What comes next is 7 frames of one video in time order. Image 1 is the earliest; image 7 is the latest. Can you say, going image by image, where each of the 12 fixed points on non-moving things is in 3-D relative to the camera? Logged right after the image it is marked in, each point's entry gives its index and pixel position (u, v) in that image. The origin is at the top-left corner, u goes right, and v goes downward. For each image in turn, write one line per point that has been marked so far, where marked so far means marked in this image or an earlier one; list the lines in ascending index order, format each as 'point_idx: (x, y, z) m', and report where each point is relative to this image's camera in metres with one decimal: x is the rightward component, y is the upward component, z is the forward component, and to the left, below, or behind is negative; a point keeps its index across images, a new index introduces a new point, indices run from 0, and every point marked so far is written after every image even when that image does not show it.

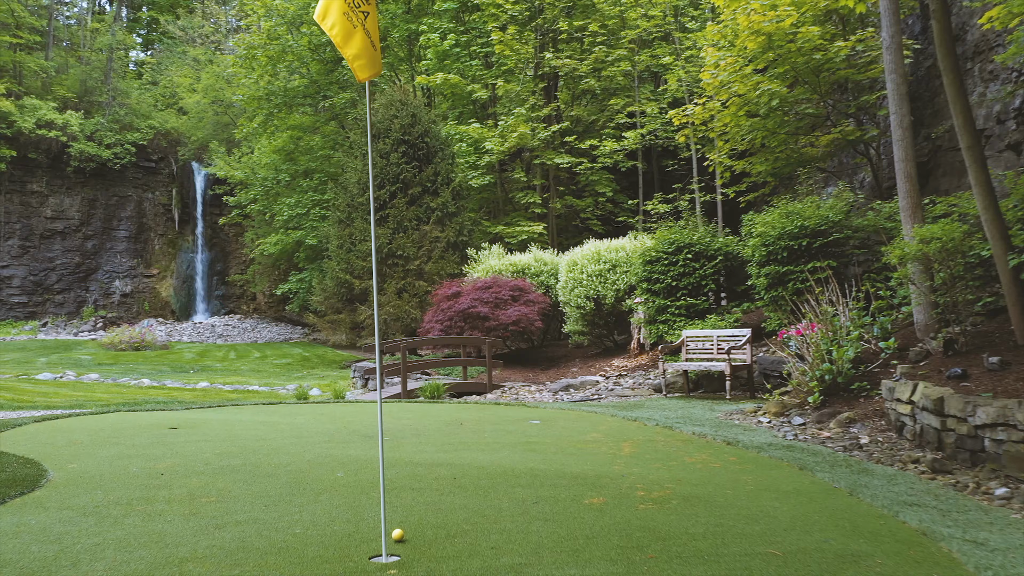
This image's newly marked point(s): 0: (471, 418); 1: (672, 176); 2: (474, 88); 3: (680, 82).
0: (-0.3, -0.9, +5.9) m
1: (+3.8, +2.7, +19.9) m
2: (-0.8, +4.3, +18.1) m
3: (+3.0, +3.7, +14.9) m
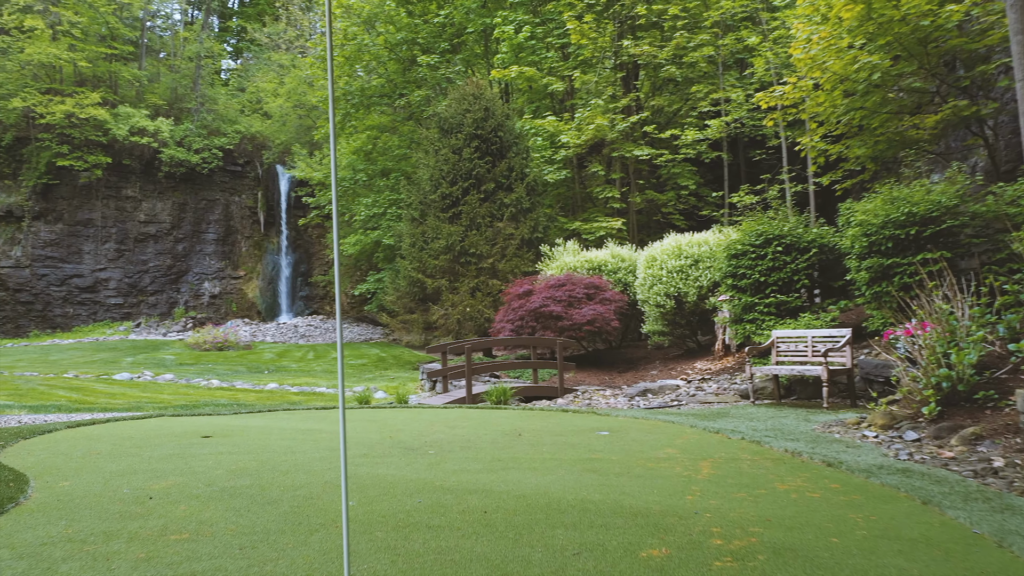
0: (+0.1, -0.9, +5.4) m
1: (+5.6, +2.7, +18.8) m
2: (+0.8, +4.4, +17.5) m
3: (+4.3, +3.7, +14.0) m
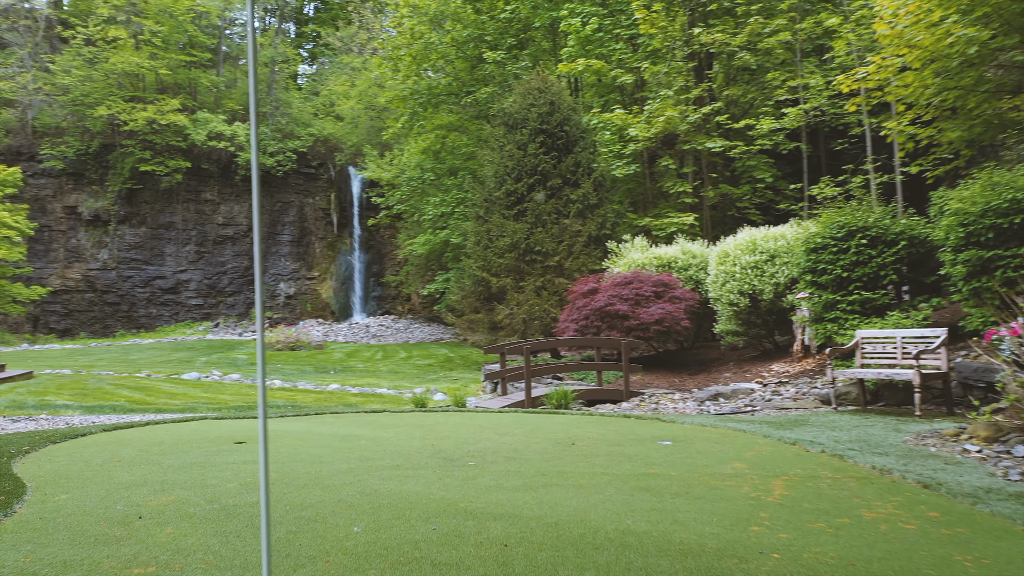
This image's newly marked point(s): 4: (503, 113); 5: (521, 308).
0: (+0.4, -0.9, +5.0) m
1: (+7.1, +2.8, +17.9) m
2: (+2.2, +4.4, +17.0) m
3: (+5.3, +3.8, +13.2) m
4: (-0.2, +3.3, +15.6) m
5: (+0.1, -0.3, +14.0) m
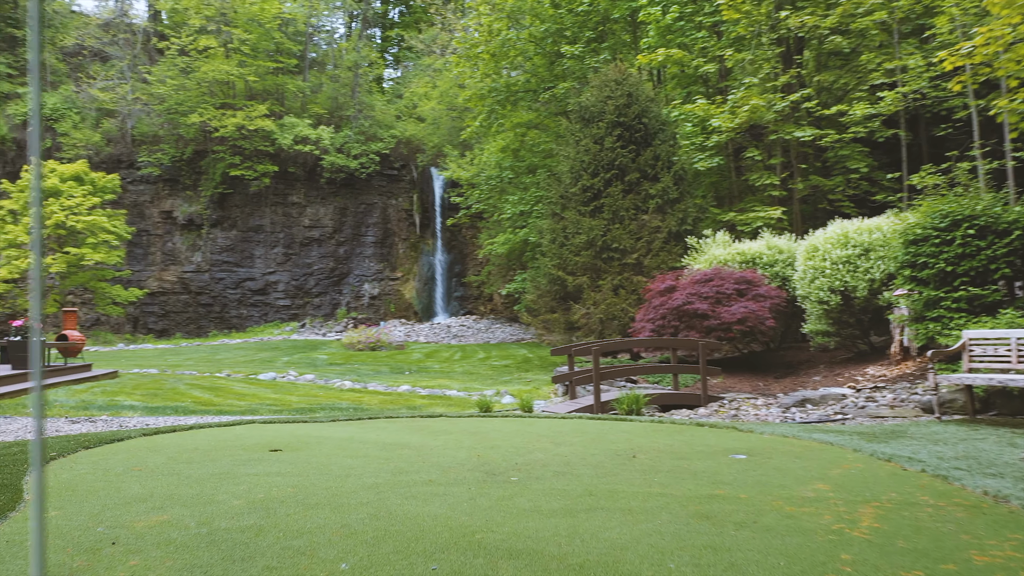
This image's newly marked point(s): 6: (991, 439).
0: (+0.8, -0.9, +4.5) m
1: (+8.7, +2.9, +16.7) m
2: (+3.7, +4.4, +16.3) m
3: (+6.4, +3.8, +12.2) m
4: (+1.2, +3.3, +15.1) m
5: (+1.4, -0.3, +13.5) m
6: (+2.6, -0.8, +4.6) m
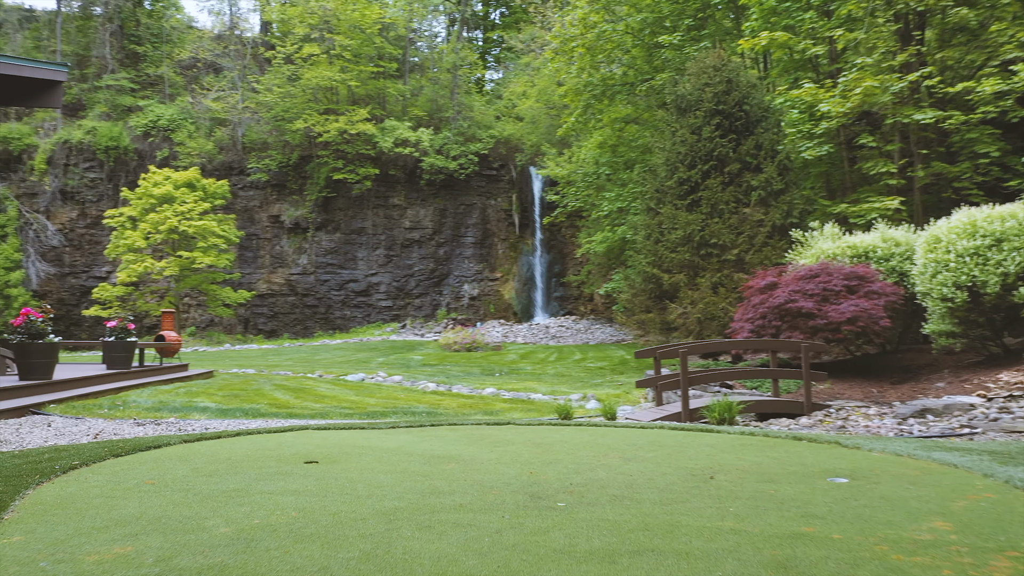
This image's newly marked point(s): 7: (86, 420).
0: (+1.0, -0.8, +3.9) m
1: (+10.4, +2.9, +15.0) m
2: (+5.4, +4.5, +15.2) m
3: (+7.6, +3.9, +10.8) m
4: (+2.8, +3.3, +14.4) m
5: (+2.8, -0.3, +12.8) m
6: (+2.9, -0.8, +3.8) m
7: (-3.1, -1.0, +6.1) m
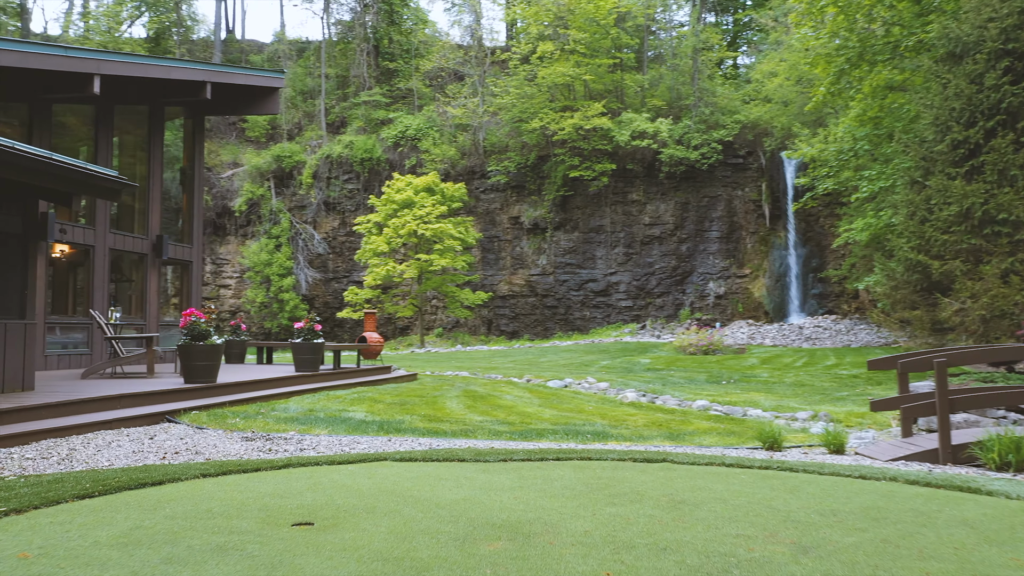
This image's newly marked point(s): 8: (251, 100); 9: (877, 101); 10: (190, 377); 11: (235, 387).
0: (+1.3, -0.7, +2.1) m
1: (+13.5, +3.2, +9.8) m
2: (+8.7, +4.6, +11.6) m
3: (+9.5, +4.1, +6.7) m
4: (+6.1, +3.5, +11.6) m
5: (+5.6, -0.2, +10.0) m
6: (+3.0, -0.7, +1.4) m
7: (-2.1, -1.0, +5.5) m
8: (-4.0, +2.9, +12.9) m
9: (+7.5, +4.0, +17.4) m
10: (-2.9, -0.8, +7.5) m
11: (-2.6, -0.9, +7.7) m
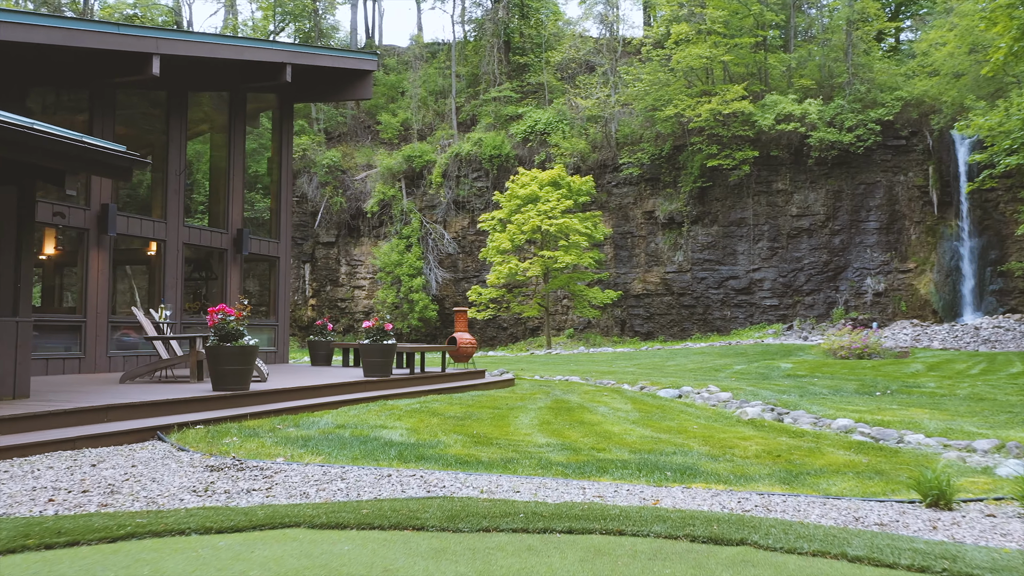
0: (+0.9, -0.6, +0.5) m
1: (+14.2, +3.4, +6.0) m
2: (+9.8, +4.8, +8.5) m
3: (+9.8, +4.3, +3.6) m
4: (+7.2, +3.6, +9.0) m
5: (+6.5, 0.0, +7.5) m
6: (+2.5, -0.6, -0.5) m
7: (-1.8, -0.9, +4.4) m
8: (-2.5, +3.0, +12.0) m
9: (+9.7, +4.2, +14.5) m
10: (-2.3, -0.7, +6.6) m
11: (-1.9, -0.9, +6.7) m
